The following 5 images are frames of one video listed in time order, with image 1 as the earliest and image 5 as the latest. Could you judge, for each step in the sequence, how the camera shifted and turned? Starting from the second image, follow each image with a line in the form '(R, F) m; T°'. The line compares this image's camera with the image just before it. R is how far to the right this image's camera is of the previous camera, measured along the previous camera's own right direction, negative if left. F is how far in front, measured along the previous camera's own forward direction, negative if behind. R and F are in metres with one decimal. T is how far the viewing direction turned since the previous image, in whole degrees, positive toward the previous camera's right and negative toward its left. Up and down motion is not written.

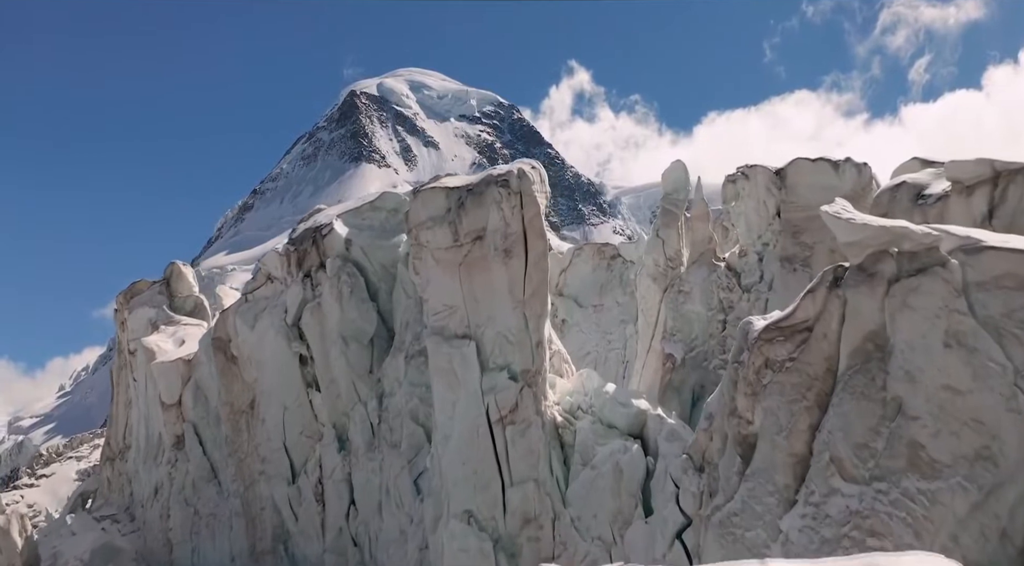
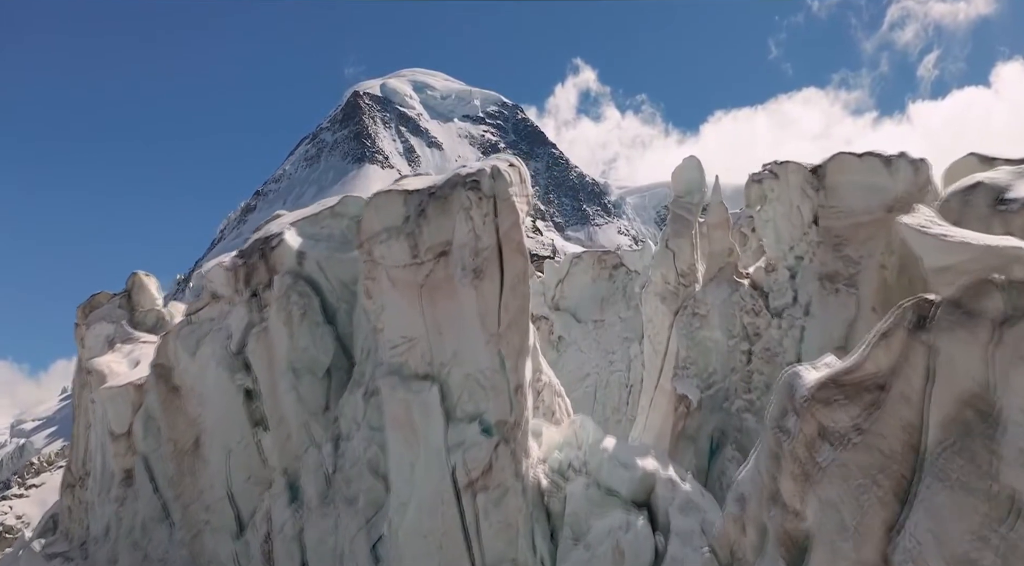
(+0.4, +3.0) m; 0°
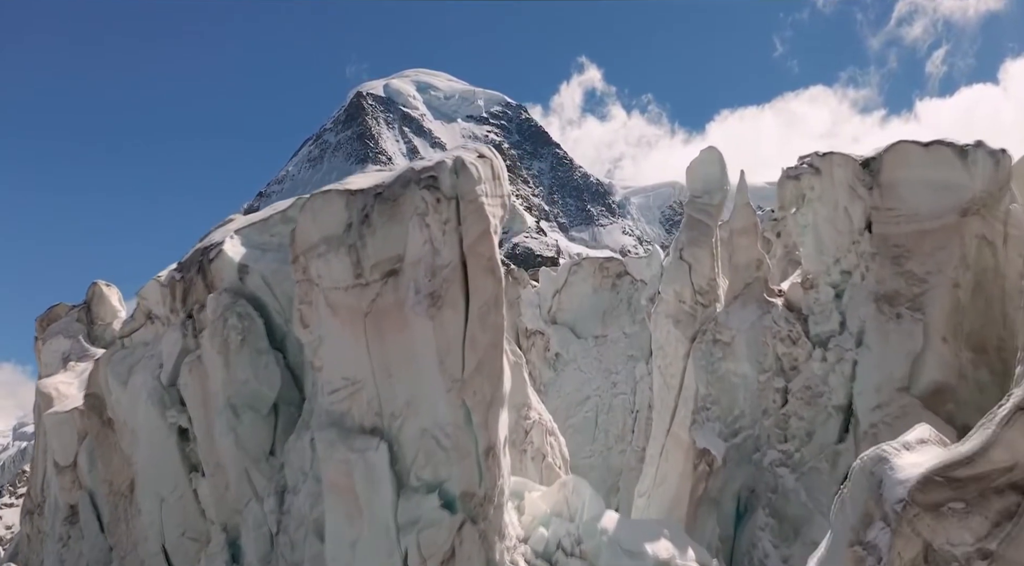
(+0.4, +2.7) m; 0°
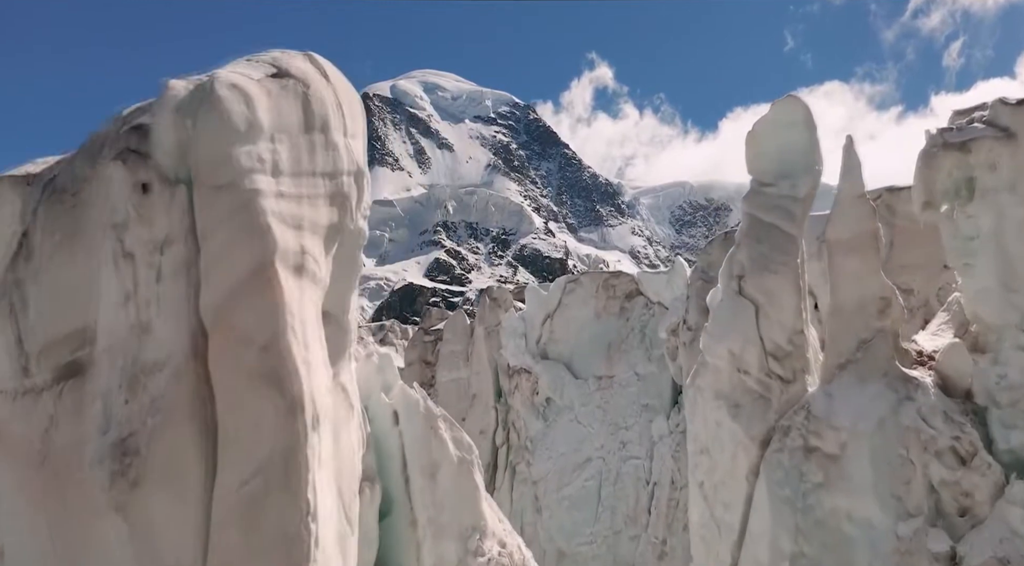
(+0.7, +5.2) m; -1°
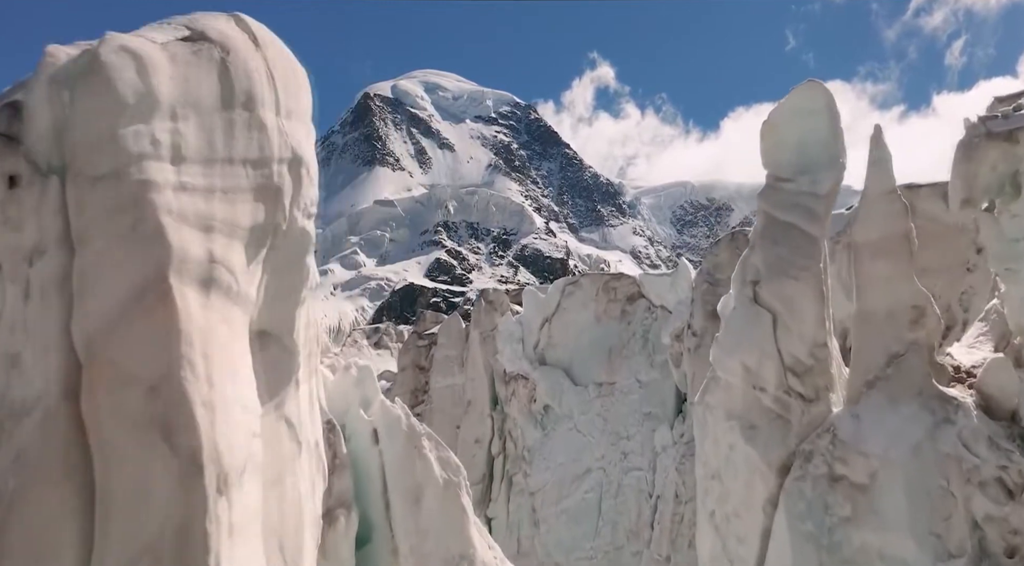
(+0.1, +0.7) m; 0°
